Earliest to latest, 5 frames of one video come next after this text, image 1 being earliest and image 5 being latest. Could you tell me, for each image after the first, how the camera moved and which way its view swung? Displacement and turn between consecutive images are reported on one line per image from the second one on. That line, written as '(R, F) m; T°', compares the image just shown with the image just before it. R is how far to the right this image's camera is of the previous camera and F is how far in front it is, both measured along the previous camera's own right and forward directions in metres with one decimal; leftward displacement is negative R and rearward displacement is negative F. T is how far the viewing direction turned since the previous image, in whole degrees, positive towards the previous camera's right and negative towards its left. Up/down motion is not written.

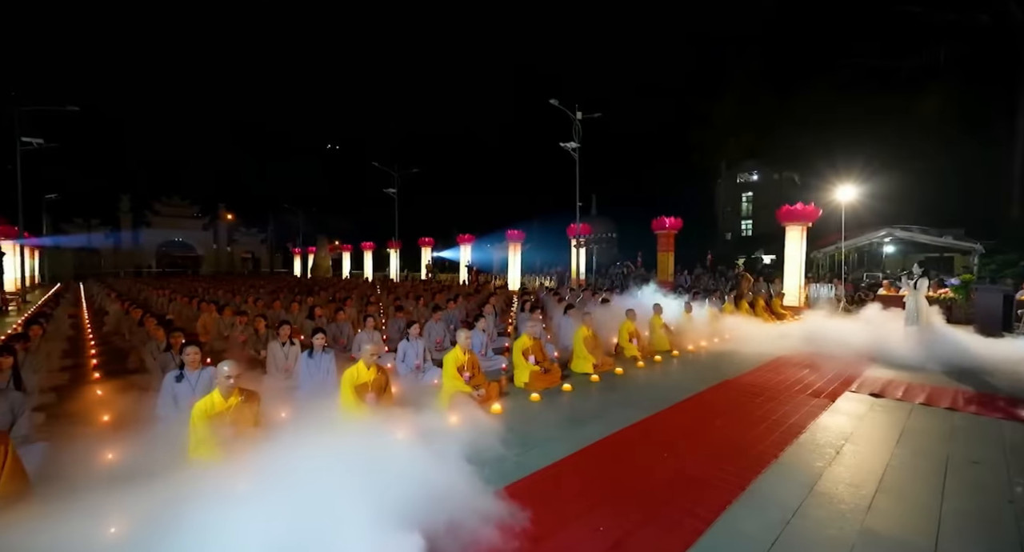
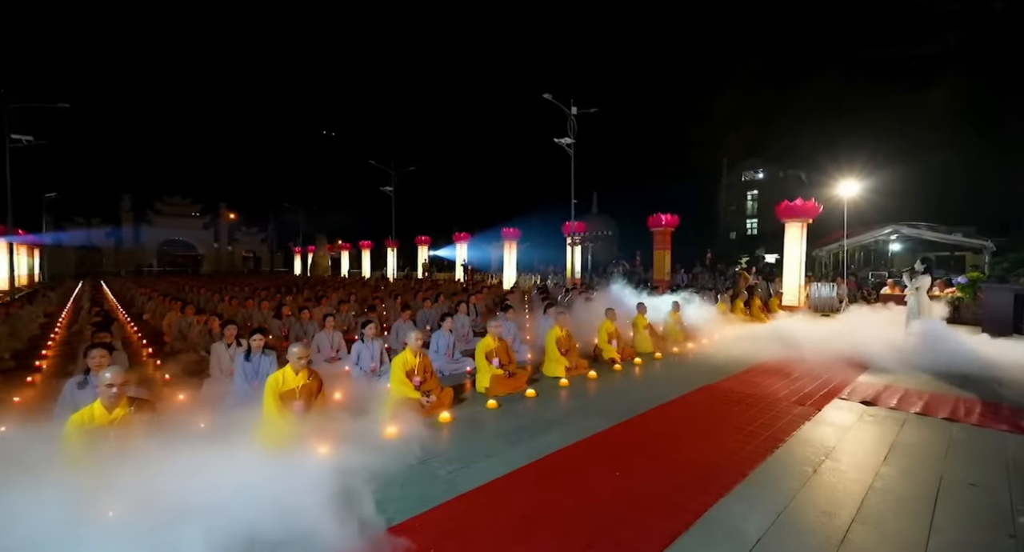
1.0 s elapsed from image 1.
(+0.6, +0.5) m; -1°
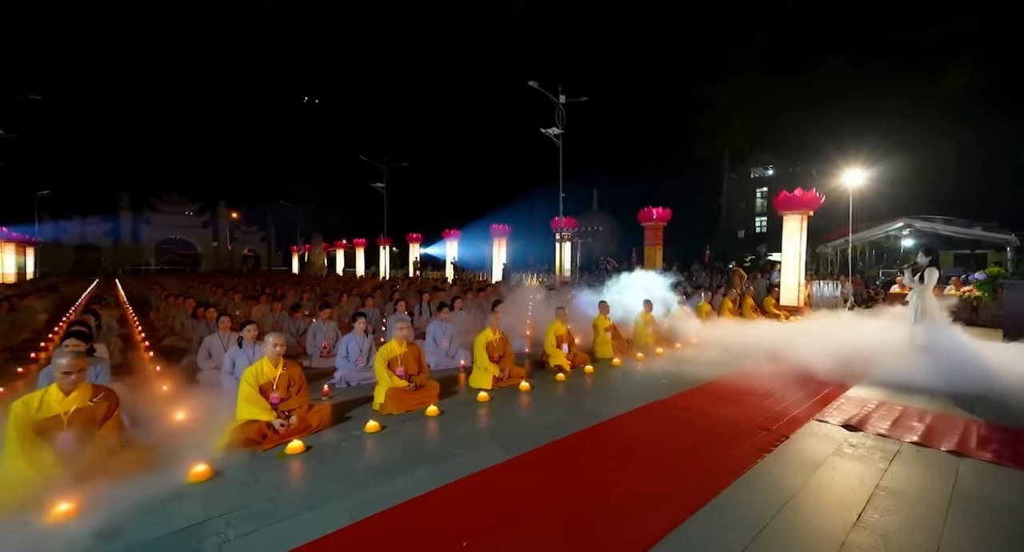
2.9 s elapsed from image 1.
(+1.1, +1.1) m; -1°
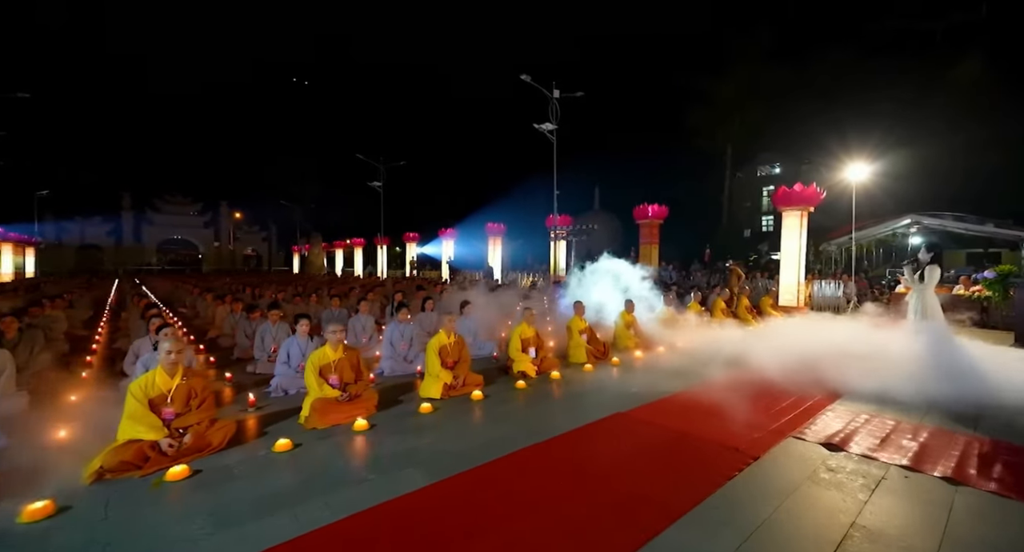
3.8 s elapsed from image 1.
(+0.6, +0.5) m; -1°
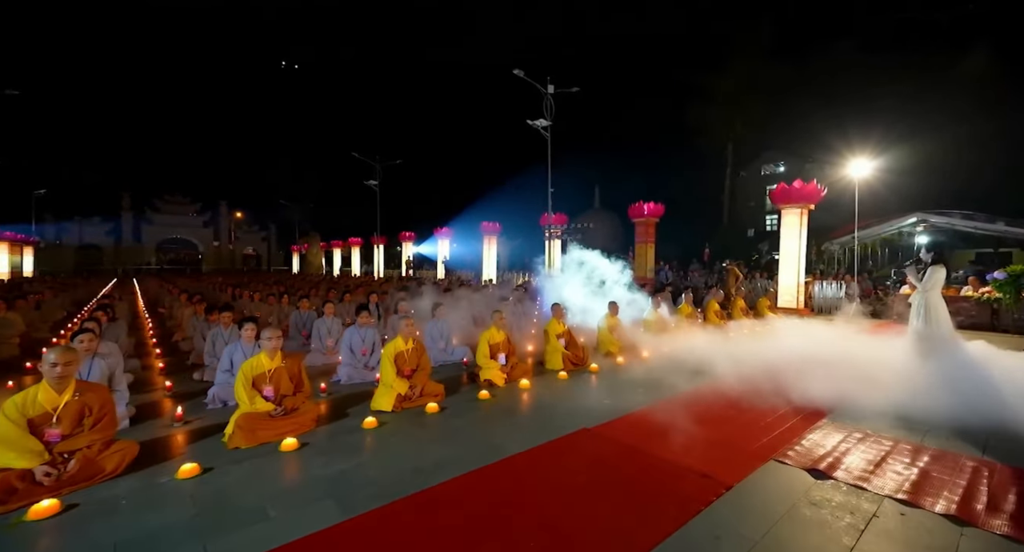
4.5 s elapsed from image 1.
(+0.5, +0.5) m; -1°
